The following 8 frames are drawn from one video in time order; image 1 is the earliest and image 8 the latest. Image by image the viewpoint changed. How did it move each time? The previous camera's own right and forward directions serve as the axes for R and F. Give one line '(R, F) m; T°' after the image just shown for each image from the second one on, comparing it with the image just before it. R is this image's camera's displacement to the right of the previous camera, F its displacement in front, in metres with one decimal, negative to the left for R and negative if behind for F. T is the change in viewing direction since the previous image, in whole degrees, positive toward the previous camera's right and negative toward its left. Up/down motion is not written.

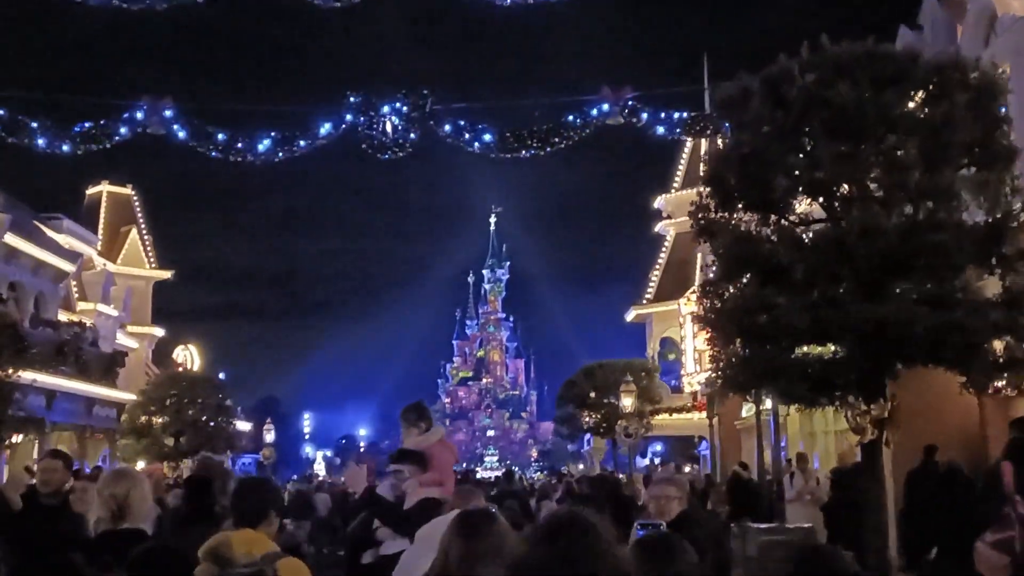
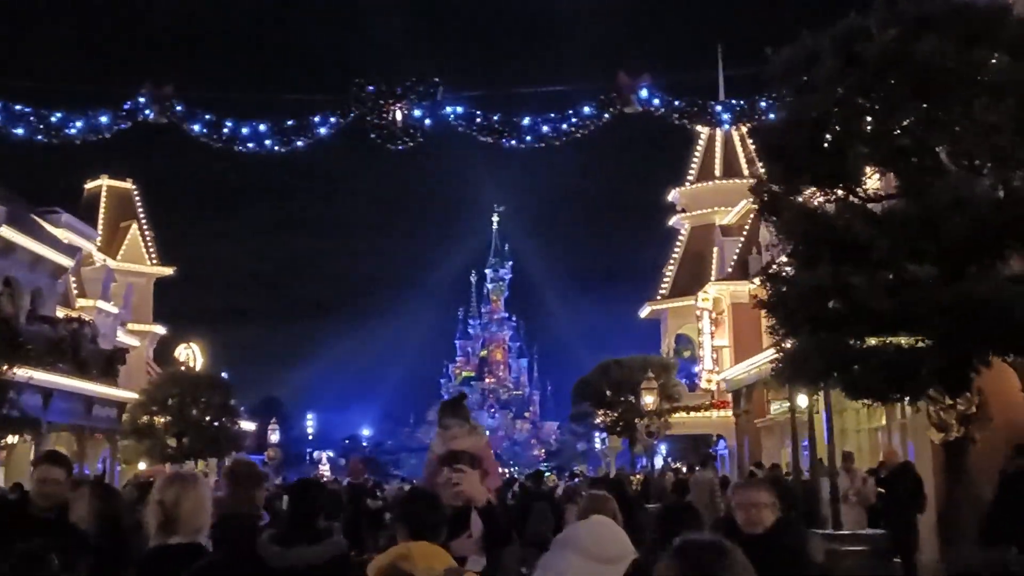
(-0.4, +1.1) m; 0°
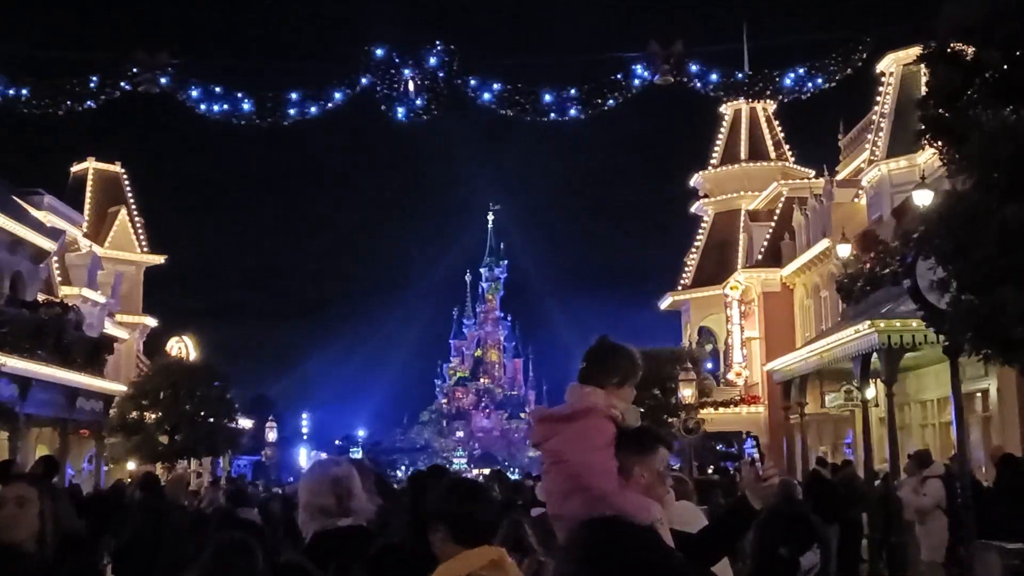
(-0.8, +2.3) m; +1°
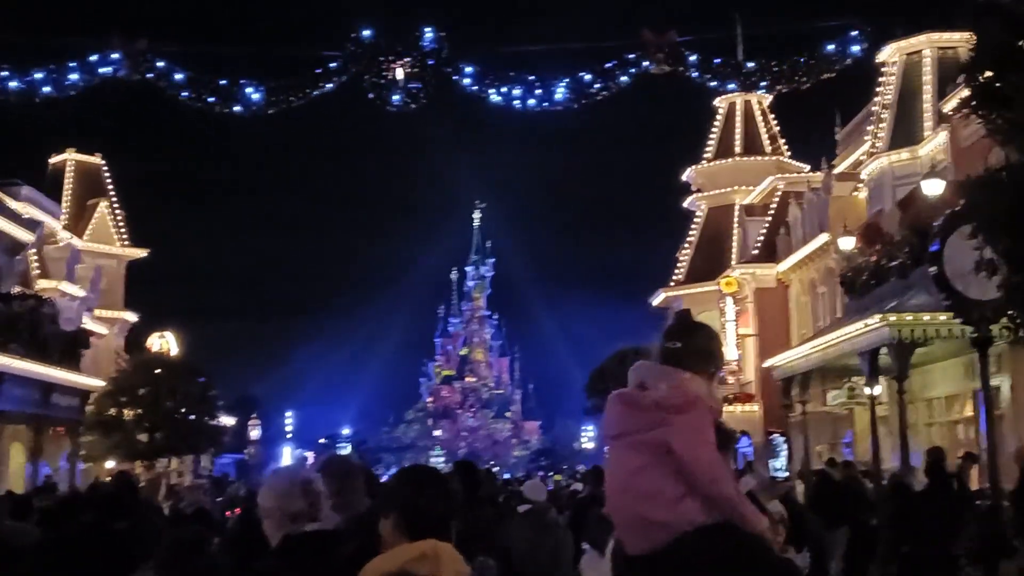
(-0.2, +0.8) m; +1°
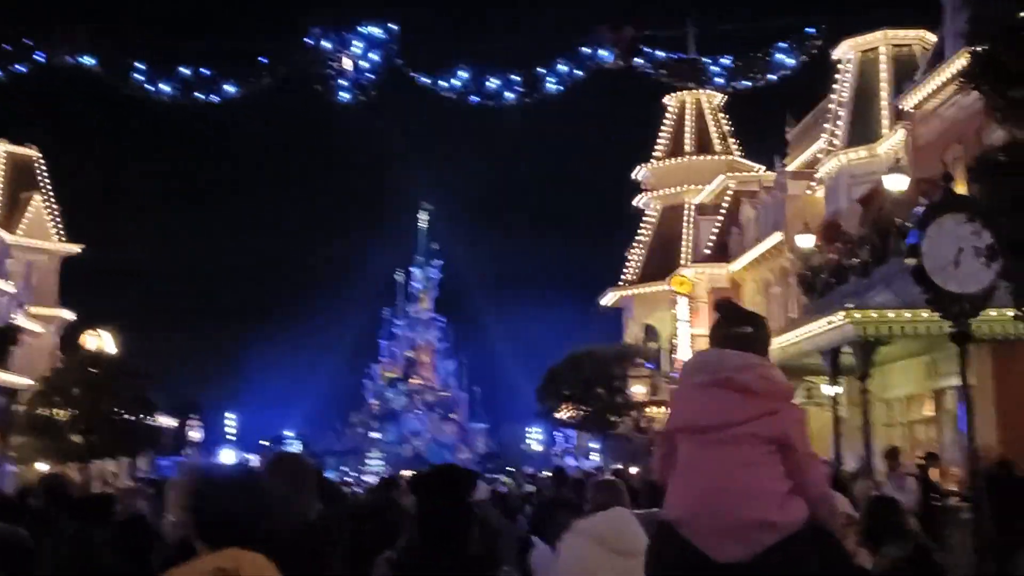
(-0.2, +0.6) m; +3°
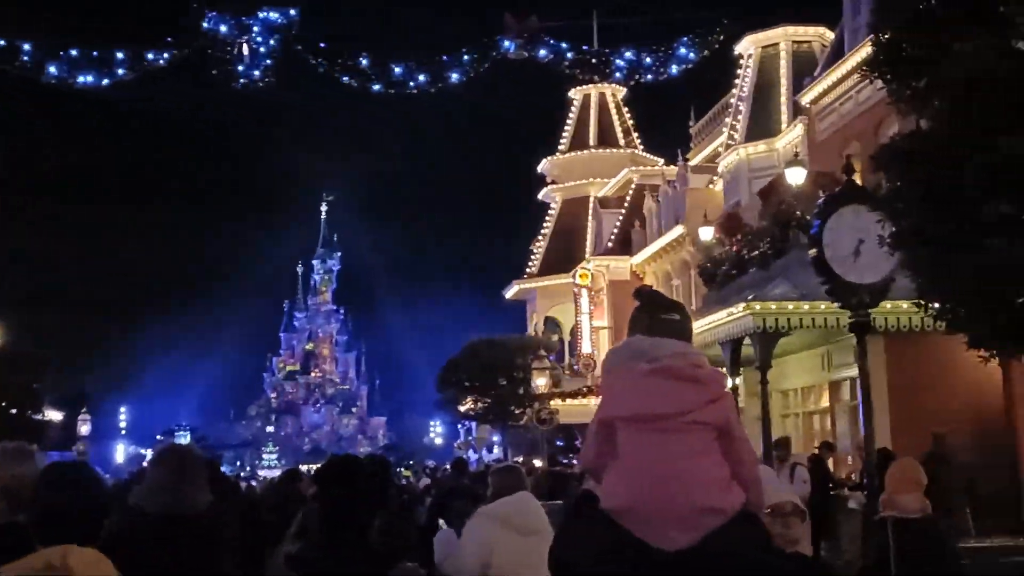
(0.0, +0.3) m; +5°
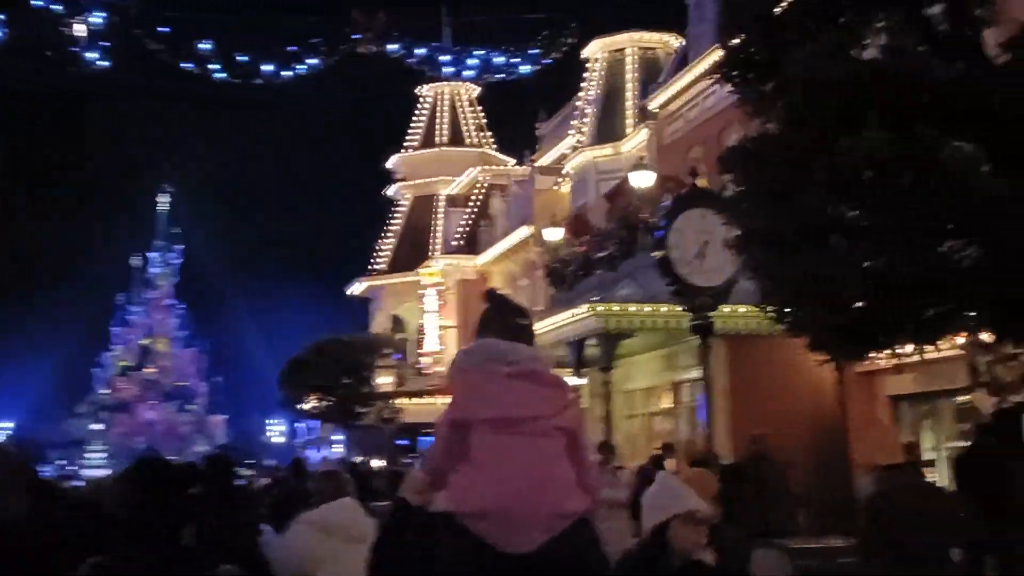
(+0.1, +0.3) m; +8°
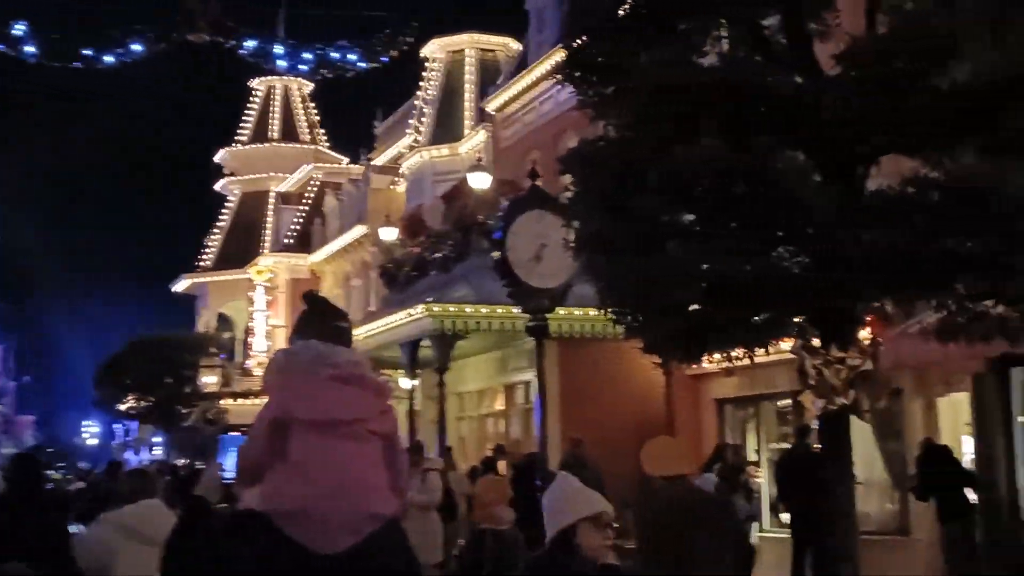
(0.0, +0.2) m; +9°
